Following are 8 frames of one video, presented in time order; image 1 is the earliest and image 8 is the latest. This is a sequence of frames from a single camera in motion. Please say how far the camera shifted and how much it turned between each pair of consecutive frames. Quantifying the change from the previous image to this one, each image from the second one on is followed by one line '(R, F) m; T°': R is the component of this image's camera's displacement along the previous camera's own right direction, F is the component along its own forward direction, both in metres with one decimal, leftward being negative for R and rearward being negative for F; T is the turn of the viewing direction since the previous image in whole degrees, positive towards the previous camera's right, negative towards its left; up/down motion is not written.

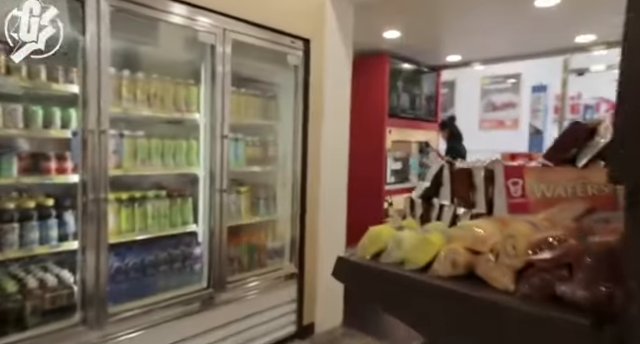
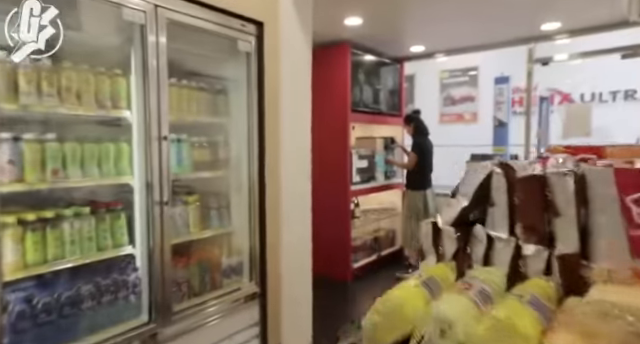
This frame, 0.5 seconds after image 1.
(0.0, +0.3) m; +6°
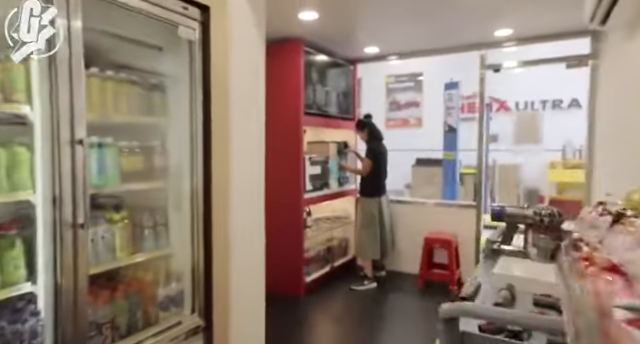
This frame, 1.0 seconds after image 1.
(-0.1, +0.3) m; +9°
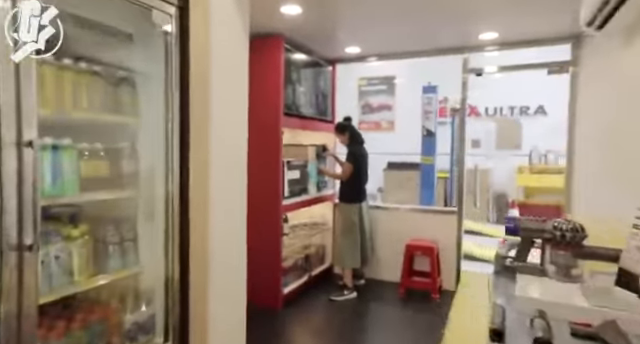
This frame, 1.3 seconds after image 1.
(-0.1, +0.2) m; +6°
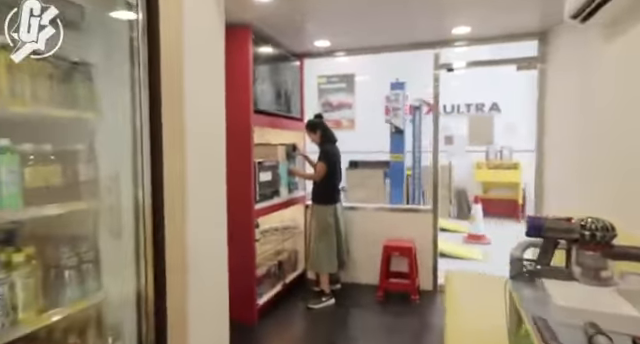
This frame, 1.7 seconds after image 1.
(-0.2, +0.2) m; +8°
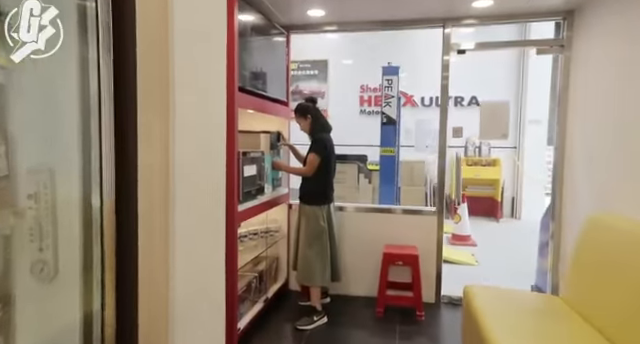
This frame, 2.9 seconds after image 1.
(-0.3, +0.5) m; +7°
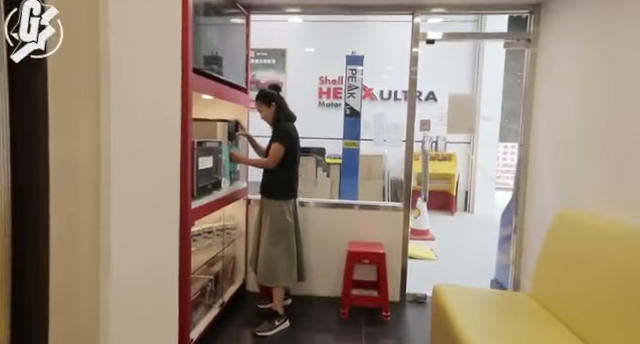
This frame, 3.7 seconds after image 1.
(-0.1, +0.2) m; +7°
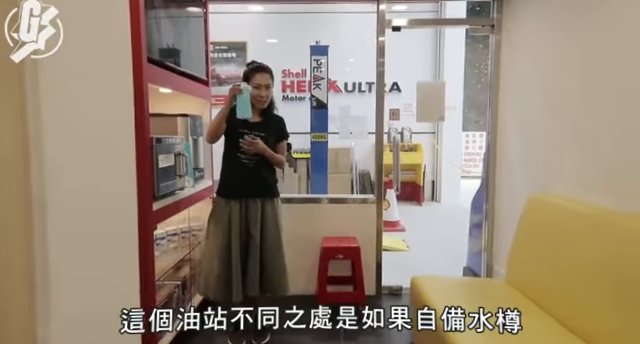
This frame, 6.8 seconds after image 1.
(0.0, +0.1) m; +6°
